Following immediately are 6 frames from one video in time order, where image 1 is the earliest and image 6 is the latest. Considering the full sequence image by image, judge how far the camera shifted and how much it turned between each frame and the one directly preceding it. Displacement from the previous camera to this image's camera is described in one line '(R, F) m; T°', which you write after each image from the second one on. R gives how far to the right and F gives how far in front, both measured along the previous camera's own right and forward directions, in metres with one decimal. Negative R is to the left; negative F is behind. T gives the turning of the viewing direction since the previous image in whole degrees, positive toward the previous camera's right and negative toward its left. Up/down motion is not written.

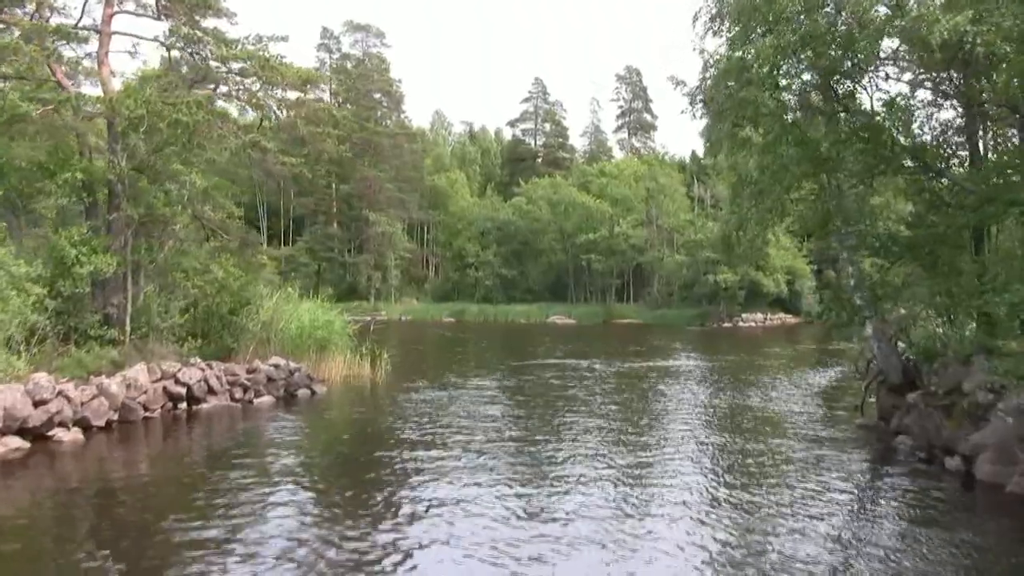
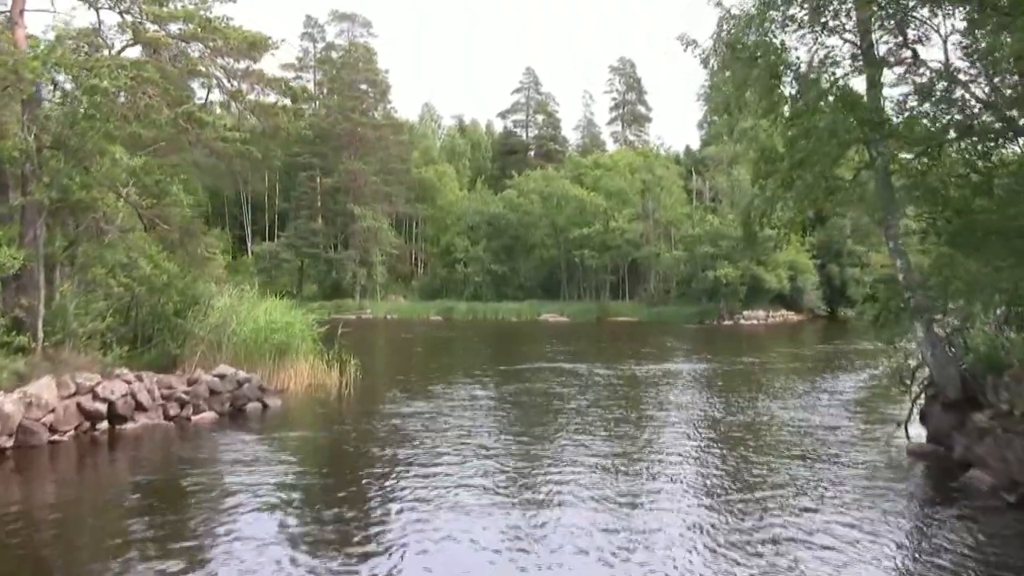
(+0.2, +2.3) m; 0°
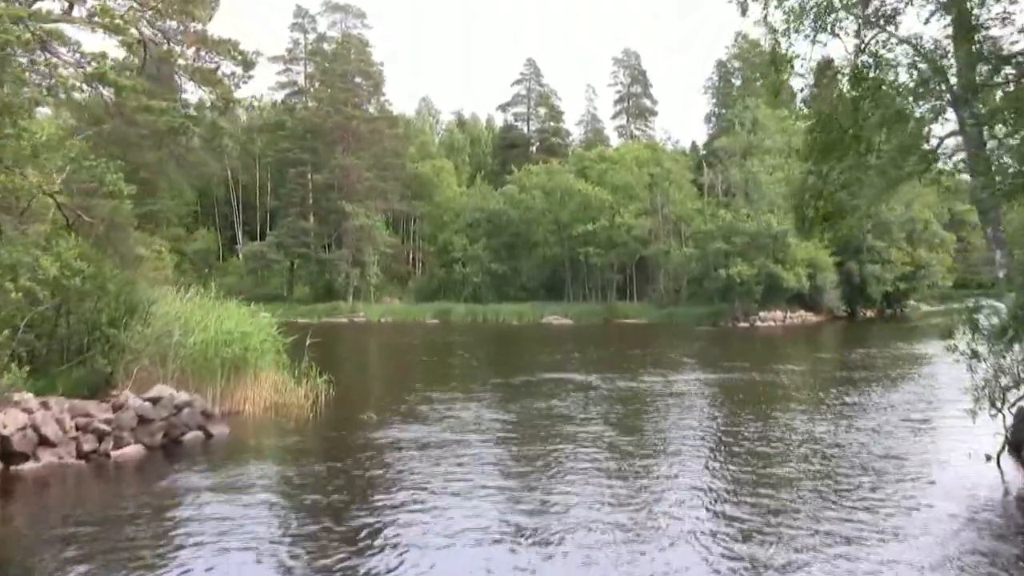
(+0.1, +2.7) m; 0°
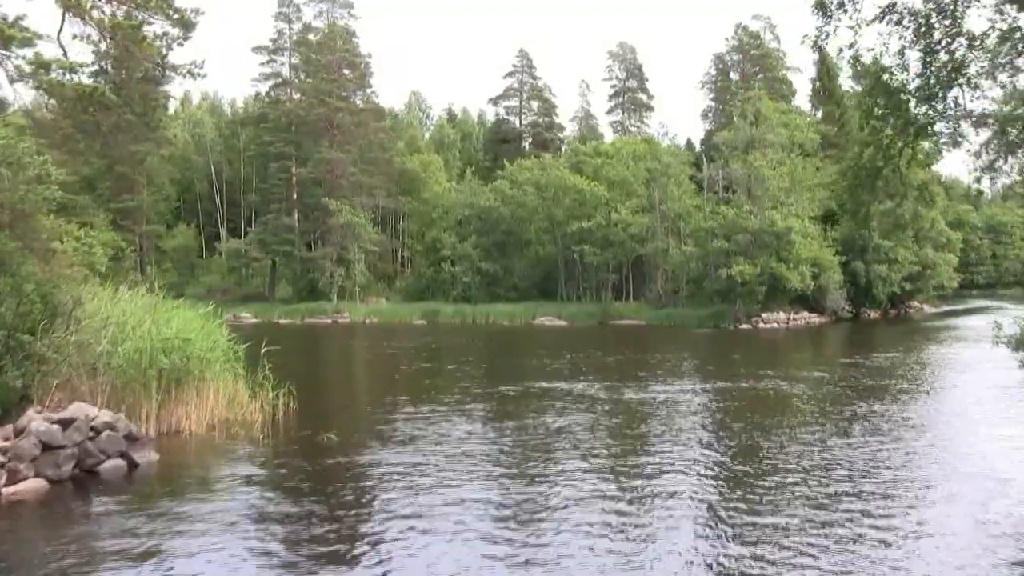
(+0.1, +2.1) m; 0°
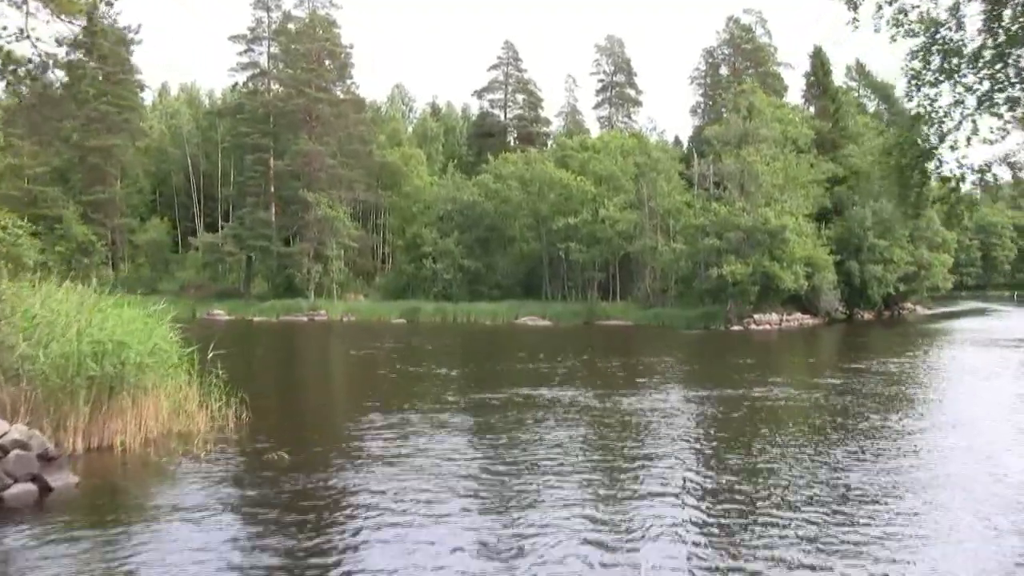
(+0.1, +1.6) m; +1°
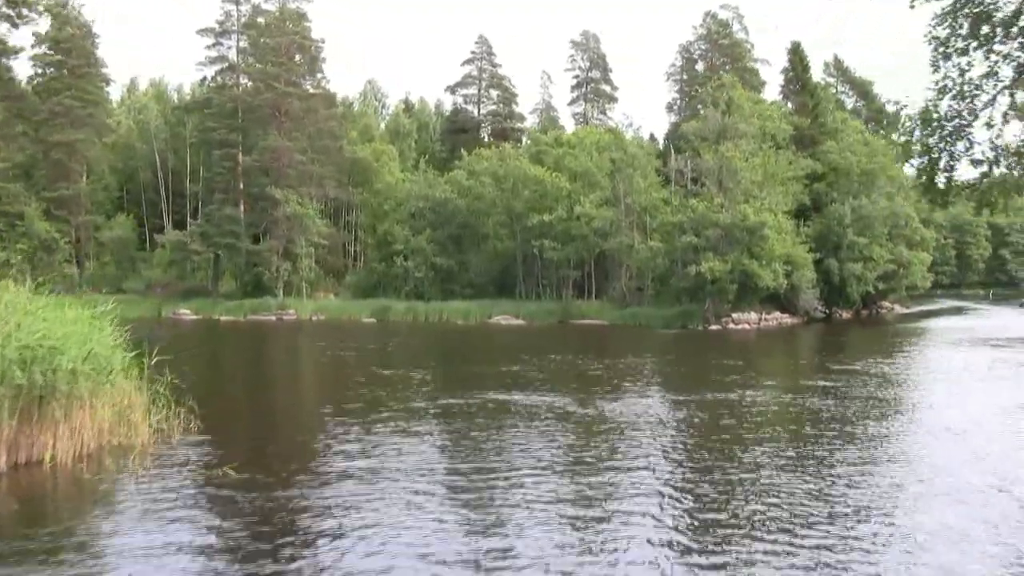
(+0.3, +1.0) m; +1°
